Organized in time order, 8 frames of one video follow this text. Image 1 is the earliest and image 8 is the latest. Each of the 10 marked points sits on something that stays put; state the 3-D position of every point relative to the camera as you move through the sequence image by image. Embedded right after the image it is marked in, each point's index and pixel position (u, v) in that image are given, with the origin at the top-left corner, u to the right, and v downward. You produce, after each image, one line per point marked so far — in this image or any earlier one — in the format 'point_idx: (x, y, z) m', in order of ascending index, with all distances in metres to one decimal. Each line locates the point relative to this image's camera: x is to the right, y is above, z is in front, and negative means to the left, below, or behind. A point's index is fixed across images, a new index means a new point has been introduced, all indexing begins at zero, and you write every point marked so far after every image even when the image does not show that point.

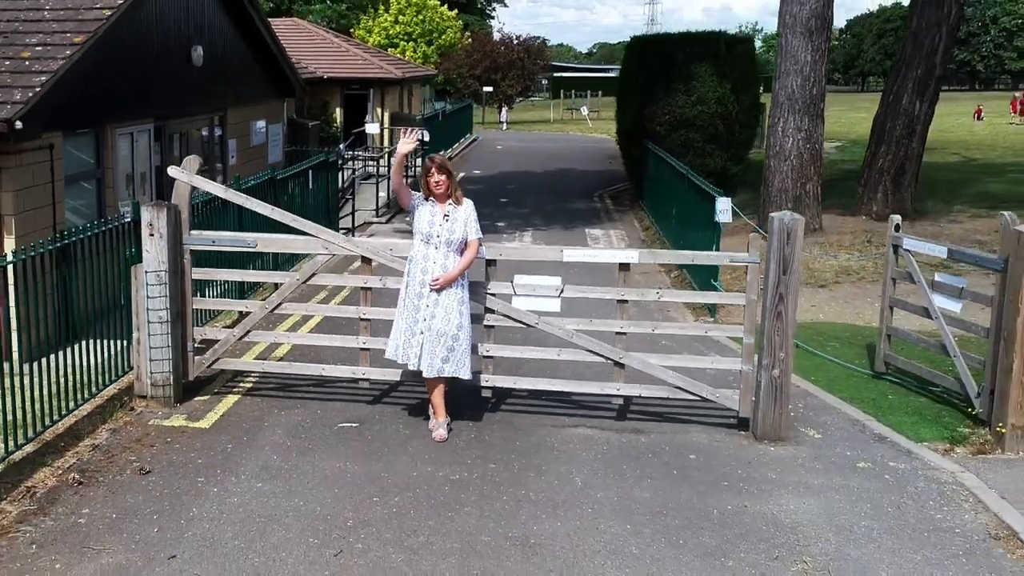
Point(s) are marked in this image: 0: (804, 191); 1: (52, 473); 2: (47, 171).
0: (+3.4, +1.1, +12.8) m
1: (-2.4, -0.9, +5.6) m
2: (-4.6, +1.1, +10.6) m
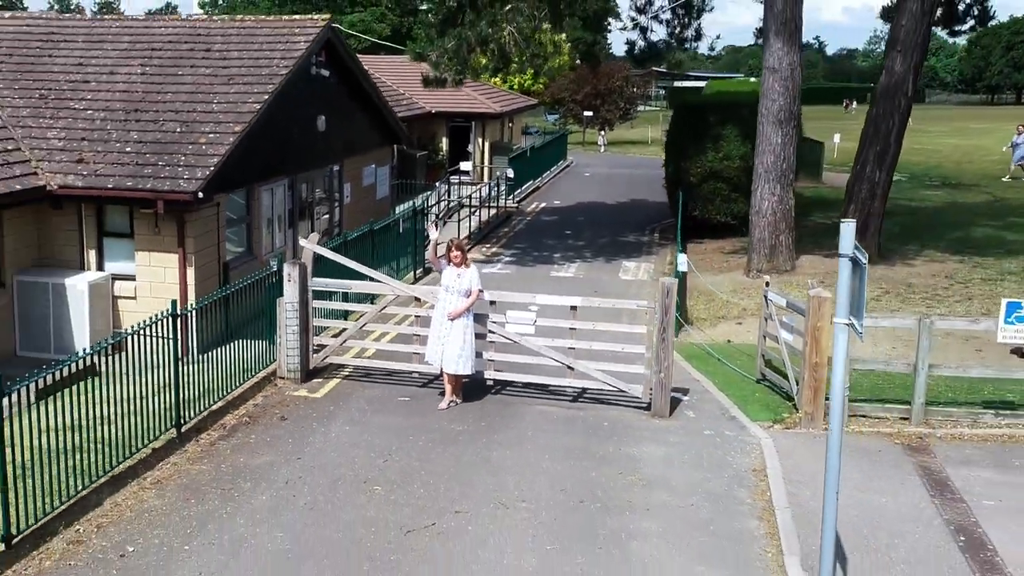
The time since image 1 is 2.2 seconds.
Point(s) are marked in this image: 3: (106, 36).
0: (+4.0, +0.7, +16.4) m
1: (-2.5, -1.2, +9.8) m
2: (-4.1, +0.9, +15.0) m
3: (-7.1, +4.4, +18.9) m
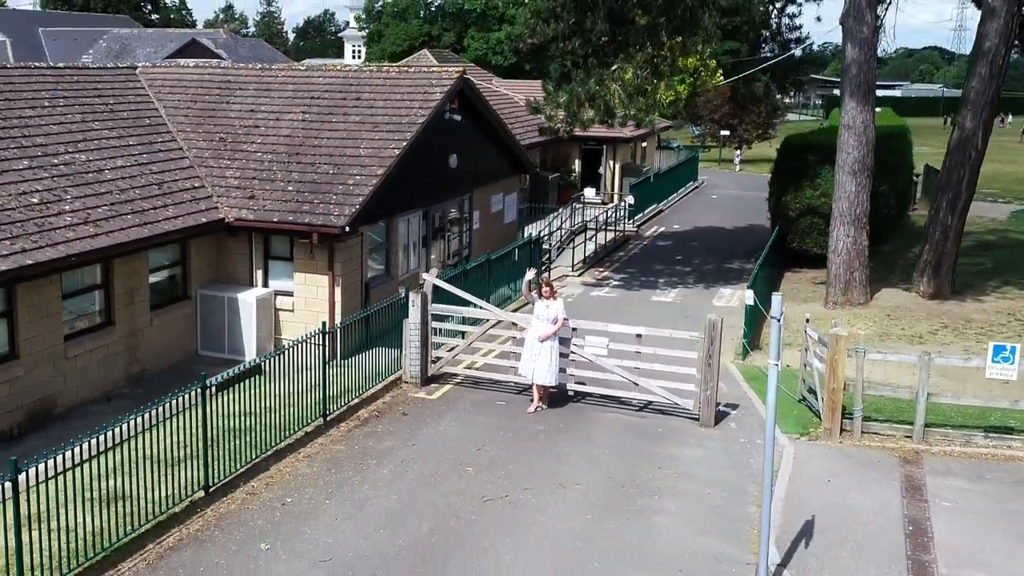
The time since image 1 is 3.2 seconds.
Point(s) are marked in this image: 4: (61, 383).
0: (+5.7, +0.2, +18.2) m
1: (-1.7, -1.4, +12.5) m
2: (-2.6, +0.6, +17.9) m
3: (-4.9, +4.2, +22.2) m
4: (-6.0, -1.3, +14.3) m
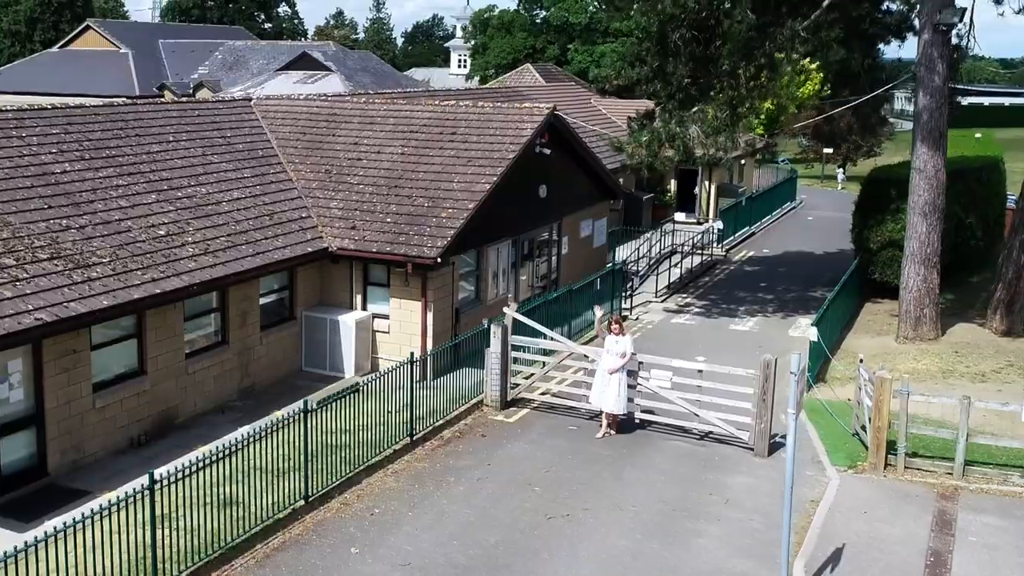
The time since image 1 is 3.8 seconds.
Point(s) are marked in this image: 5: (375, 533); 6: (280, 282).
0: (+7.1, -0.4, +18.8) m
1: (-0.8, -1.8, +13.9) m
2: (-1.1, +0.2, +19.3) m
3: (-3.0, +3.7, +23.8) m
4: (-4.9, -1.6, +16.0) m
5: (-1.3, -2.4, +10.6) m
6: (-4.0, +0.1, +18.7) m
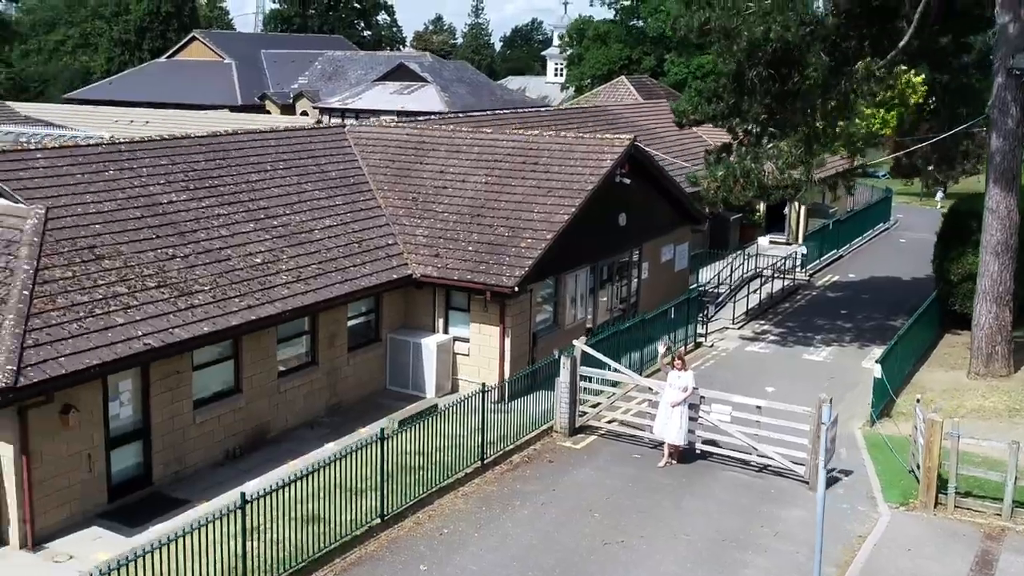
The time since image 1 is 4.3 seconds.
0: (+8.4, -1.1, +19.0) m
1: (+0.1, -2.3, +14.7) m
2: (+0.3, -0.3, +20.2) m
3: (-1.1, +3.2, +24.9) m
4: (-3.8, -2.0, +17.2) m
5: (-0.7, -2.8, +11.5) m
6: (-2.6, -0.3, +19.8) m
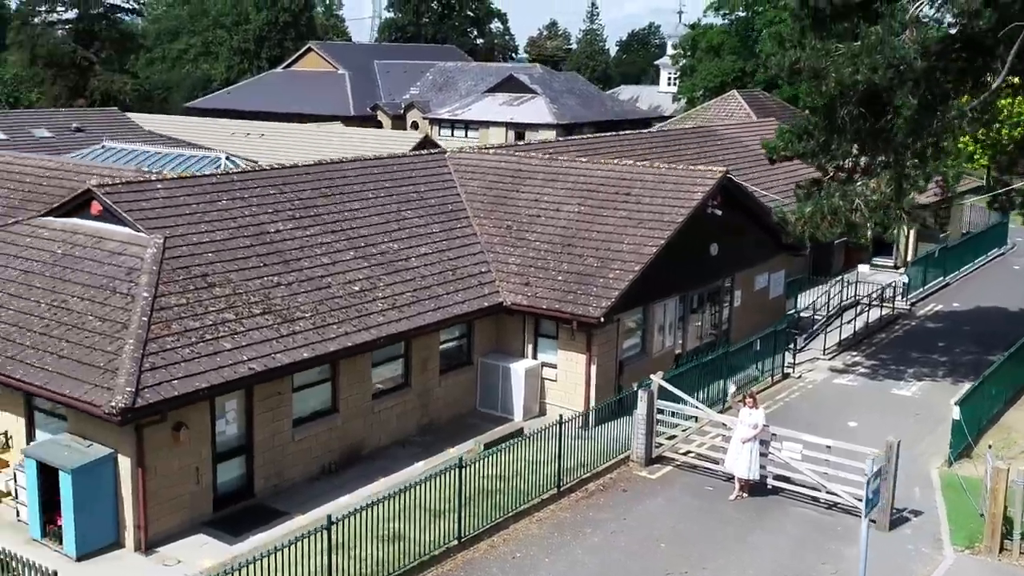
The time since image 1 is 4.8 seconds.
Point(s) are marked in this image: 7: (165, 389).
0: (+9.9, -1.8, +18.8) m
1: (+1.2, -2.8, +15.4) m
2: (+1.9, -0.9, +20.8) m
3: (+1.1, +2.6, +25.7) m
4: (-2.4, -2.4, +18.2) m
5: (0.0, -3.2, +12.2) m
6: (-1.0, -0.8, +20.7) m
7: (-4.4, -1.3, +13.6) m
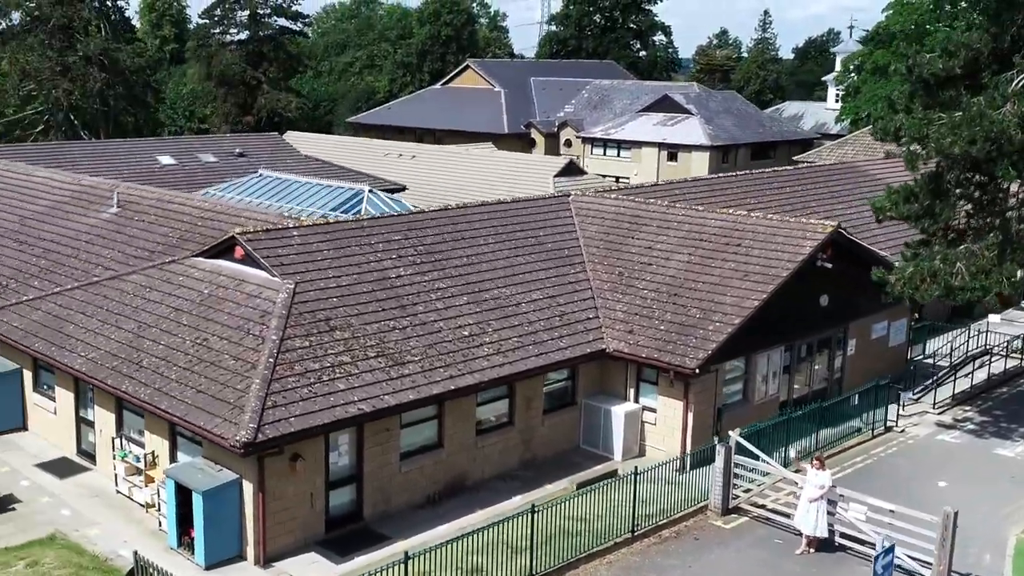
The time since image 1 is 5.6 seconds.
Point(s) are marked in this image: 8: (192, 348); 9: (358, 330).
0: (+11.6, -3.1, +18.7) m
1: (+2.4, -3.7, +16.5) m
2: (+4.0, -1.9, +21.8) m
3: (+4.0, +1.6, +26.7) m
4: (-0.8, -3.2, +19.8) m
5: (+0.8, -4.1, +13.5) m
6: (+1.1, -1.7, +22.1) m
7: (-3.3, -2.0, +15.5) m
8: (-5.3, -1.0, +17.9) m
9: (-2.6, -0.7, +18.6) m
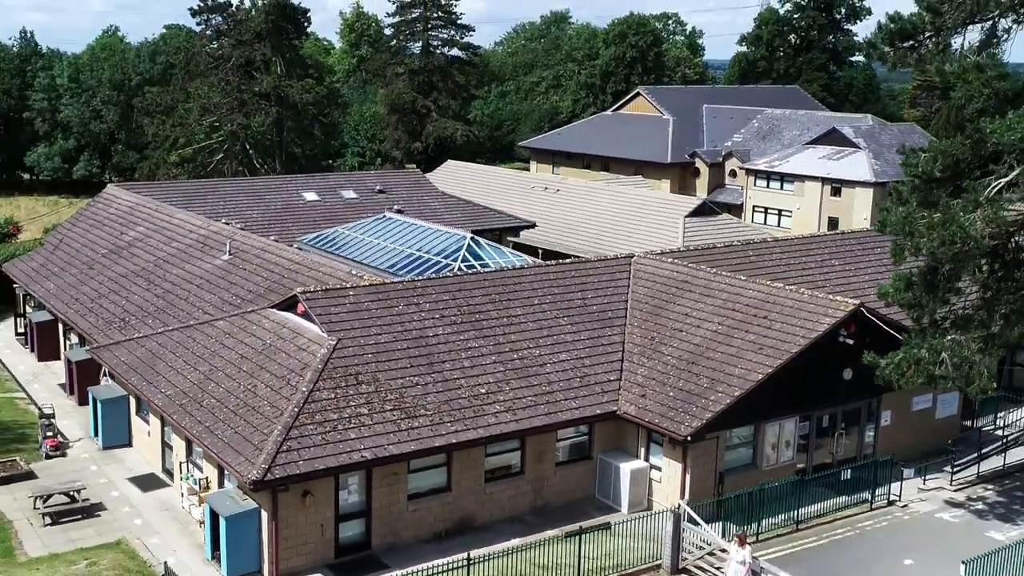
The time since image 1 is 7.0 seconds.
0: (+11.3, -5.0, +19.4) m
1: (+1.8, -5.1, +18.8) m
2: (+4.4, -3.5, +23.8) m
3: (+5.4, -0.1, +28.7) m
4: (-0.7, -4.6, +22.6) m
5: (-0.2, -5.4, +16.1) m
6: (+1.6, -3.2, +24.6) m
7: (-3.8, -3.1, +18.8) m
8: (-5.4, -2.1, +21.5) m
9: (-2.6, -1.9, +21.7) m
